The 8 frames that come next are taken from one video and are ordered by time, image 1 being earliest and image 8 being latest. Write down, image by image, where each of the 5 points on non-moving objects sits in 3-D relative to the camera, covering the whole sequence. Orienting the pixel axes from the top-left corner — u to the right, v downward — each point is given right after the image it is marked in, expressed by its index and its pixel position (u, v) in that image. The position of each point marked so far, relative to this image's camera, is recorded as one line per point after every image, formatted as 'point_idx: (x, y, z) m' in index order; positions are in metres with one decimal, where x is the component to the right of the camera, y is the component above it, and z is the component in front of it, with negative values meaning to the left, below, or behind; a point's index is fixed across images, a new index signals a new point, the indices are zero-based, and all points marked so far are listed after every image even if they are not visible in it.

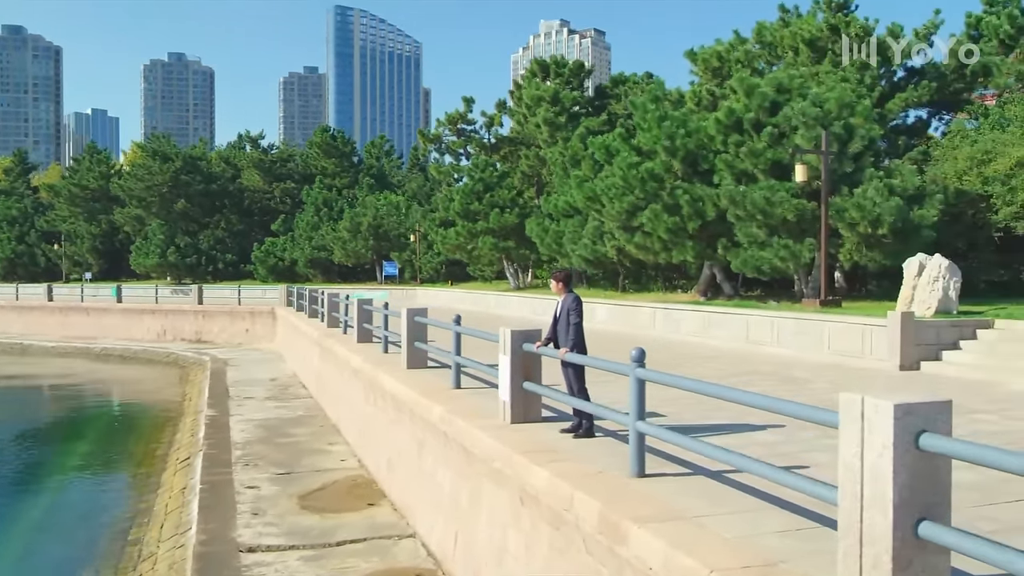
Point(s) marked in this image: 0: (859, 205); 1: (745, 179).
0: (+6.8, +1.6, +17.3) m
1: (+5.3, +2.4, +19.9) m
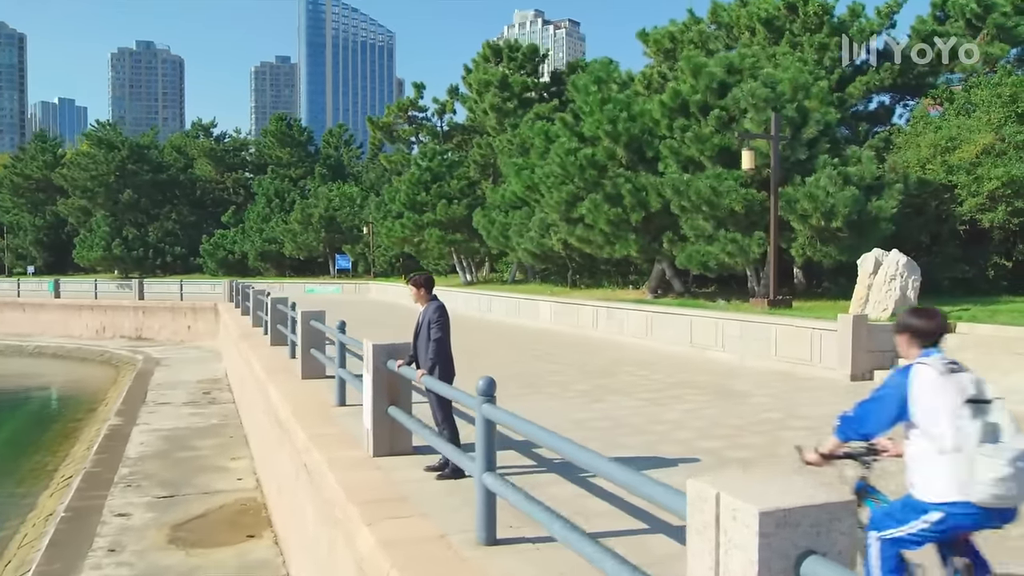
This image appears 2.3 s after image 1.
0: (+5.3, +1.7, +15.8) m
1: (+3.7, +2.5, +18.3) m
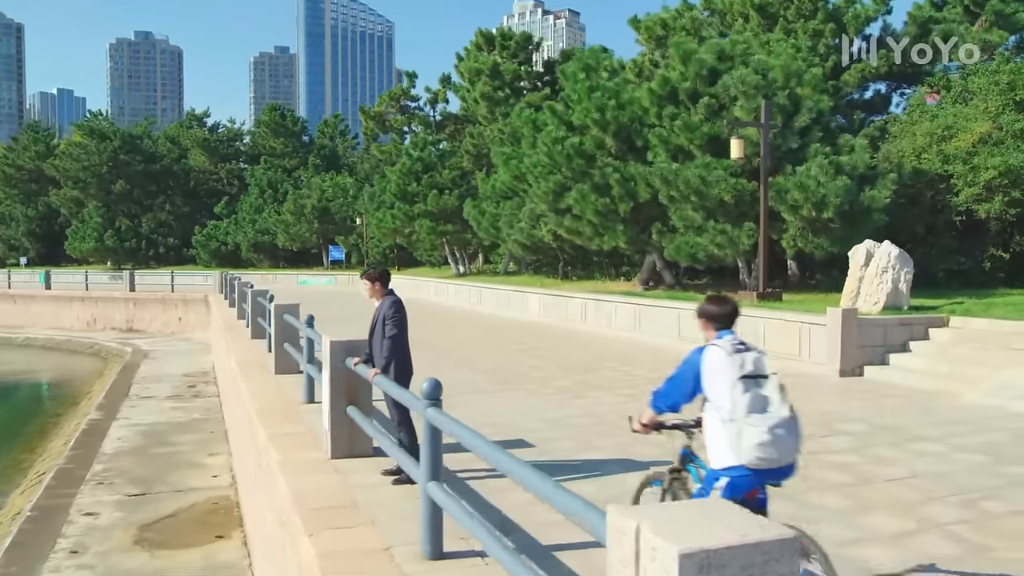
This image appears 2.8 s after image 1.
0: (+5.0, +1.8, +15.3) m
1: (+3.4, +2.7, +17.8) m
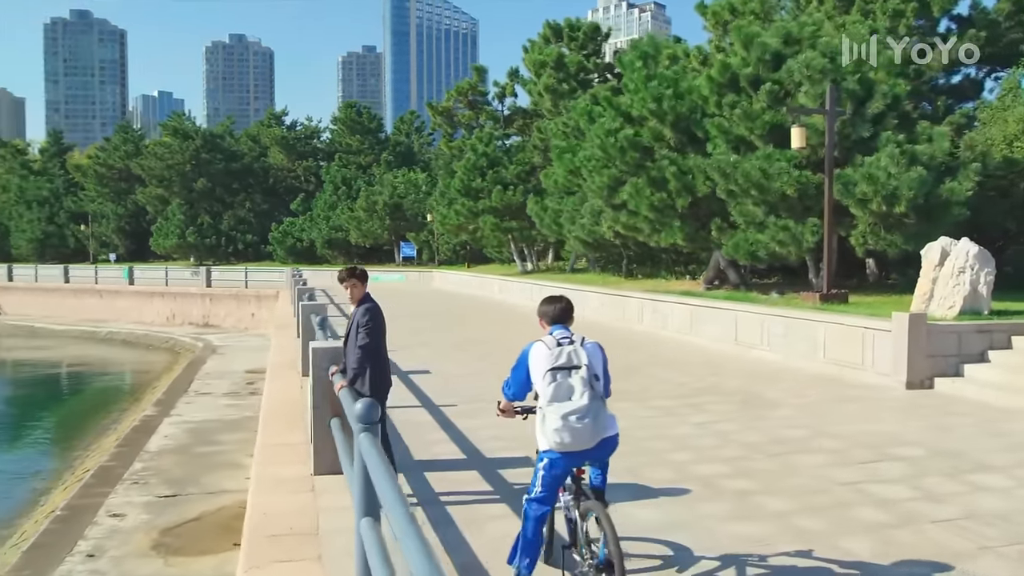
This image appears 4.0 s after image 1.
0: (+5.7, +1.8, +14.0) m
1: (+4.4, +2.7, +16.7) m
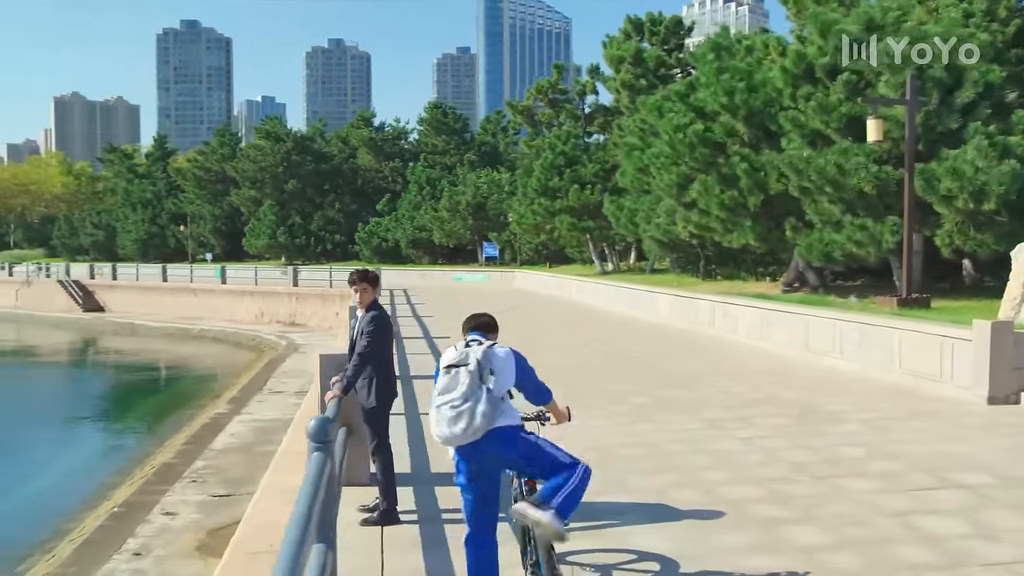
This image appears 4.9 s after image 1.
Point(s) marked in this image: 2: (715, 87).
0: (+6.5, +1.7, +13.0) m
1: (+5.5, +2.6, +15.7) m
2: (+4.0, +4.0, +17.5) m
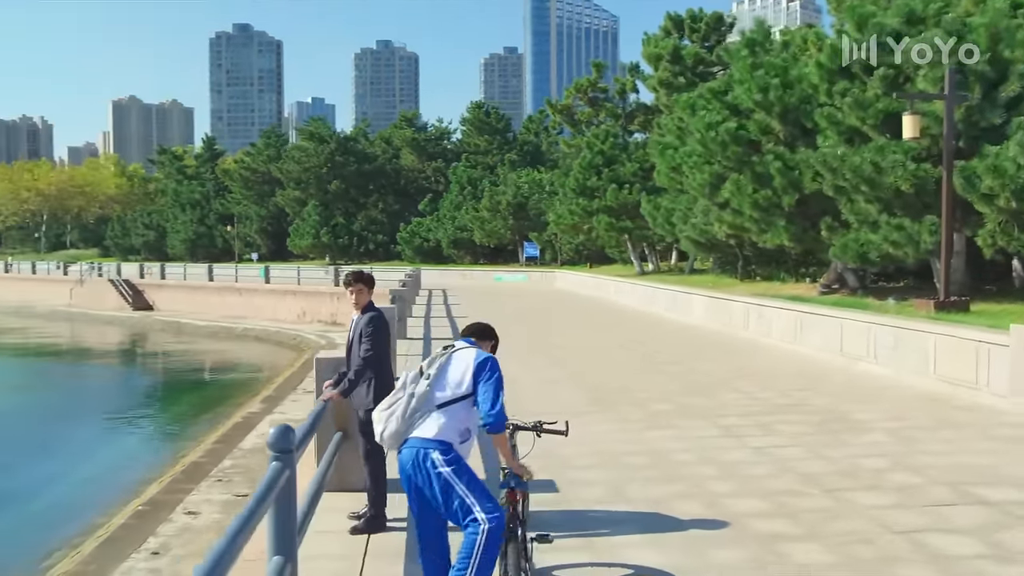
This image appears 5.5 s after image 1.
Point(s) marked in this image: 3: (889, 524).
0: (+6.8, +1.7, +12.4) m
1: (+5.9, +2.6, +15.2) m
2: (+4.6, +4.0, +17.1) m
3: (+2.5, -1.6, +5.8) m
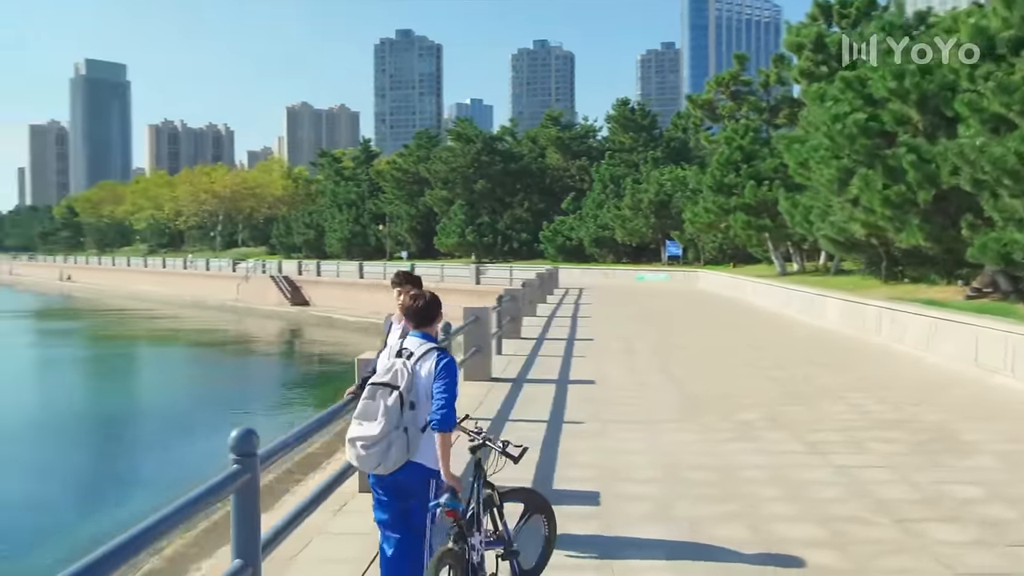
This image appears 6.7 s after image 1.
0: (+8.0, +1.6, +10.9) m
1: (+7.6, +2.5, +13.8) m
2: (+6.7, +3.9, +15.8) m
3: (+2.6, -1.6, +5.1) m
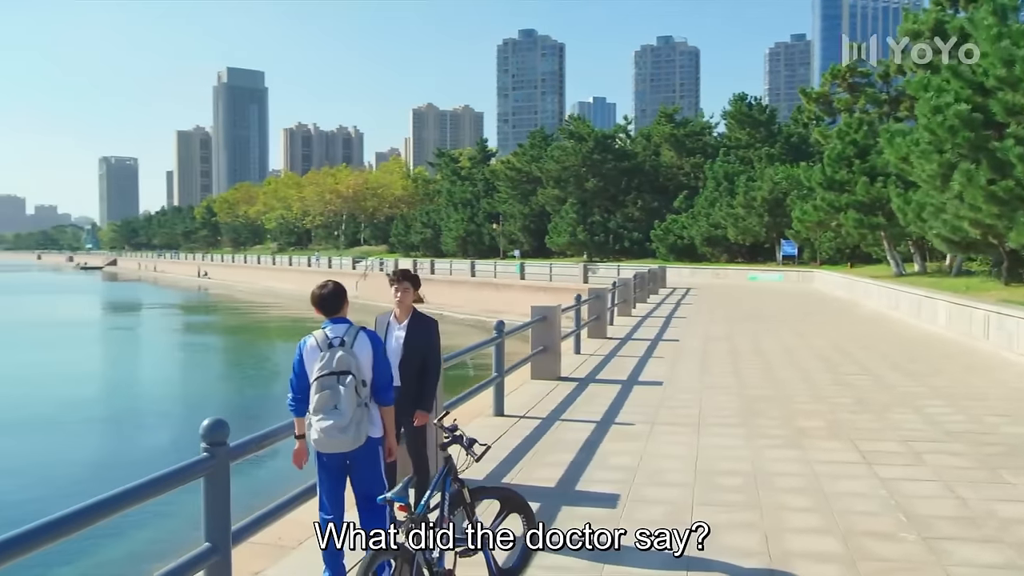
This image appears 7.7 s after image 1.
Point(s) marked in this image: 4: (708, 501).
0: (+8.7, +1.5, +9.7) m
1: (+8.7, +2.4, +12.6) m
2: (+8.0, +3.9, +14.8) m
3: (+2.5, -1.6, +4.8) m
4: (+1.5, -1.6, +6.5) m
